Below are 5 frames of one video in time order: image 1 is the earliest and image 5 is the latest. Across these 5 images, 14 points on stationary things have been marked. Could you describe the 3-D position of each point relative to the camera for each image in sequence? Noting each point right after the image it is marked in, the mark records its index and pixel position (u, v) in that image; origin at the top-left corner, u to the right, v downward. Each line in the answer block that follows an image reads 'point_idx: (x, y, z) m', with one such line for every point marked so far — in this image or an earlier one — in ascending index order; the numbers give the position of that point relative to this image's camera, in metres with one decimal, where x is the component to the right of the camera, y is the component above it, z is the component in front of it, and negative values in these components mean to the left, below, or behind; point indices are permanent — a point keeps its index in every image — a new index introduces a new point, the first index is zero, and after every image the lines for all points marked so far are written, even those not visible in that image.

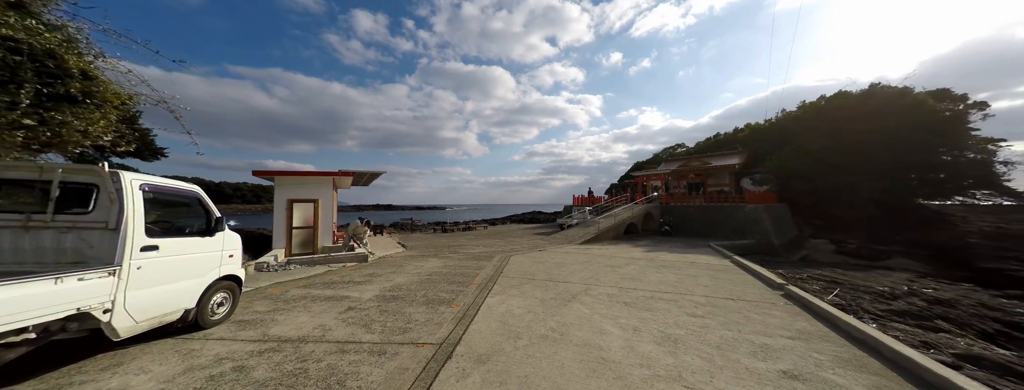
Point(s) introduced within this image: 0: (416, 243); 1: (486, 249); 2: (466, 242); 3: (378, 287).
0: (-5.0, -2.5, +15.7) m
1: (-1.2, -2.4, +13.4) m
2: (-2.6, -2.6, +16.6) m
3: (-2.6, -1.8, +5.8) m
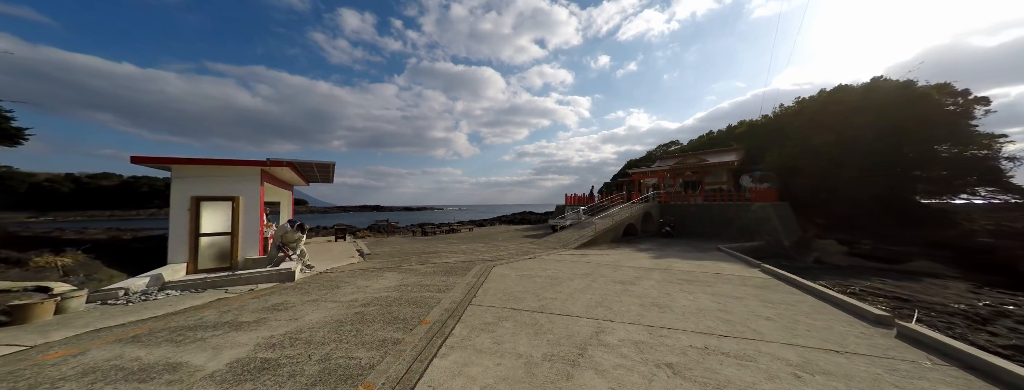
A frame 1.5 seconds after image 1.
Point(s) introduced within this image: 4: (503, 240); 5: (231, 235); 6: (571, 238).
0: (-5.7, -2.4, +13.4) m
1: (-1.8, -2.3, +11.2) m
2: (-3.2, -2.5, +14.4) m
3: (-3.0, -1.7, +3.5) m
4: (-0.5, -2.6, +17.4) m
5: (-7.2, -1.0, +7.6) m
6: (+3.2, -2.3, +16.3) m
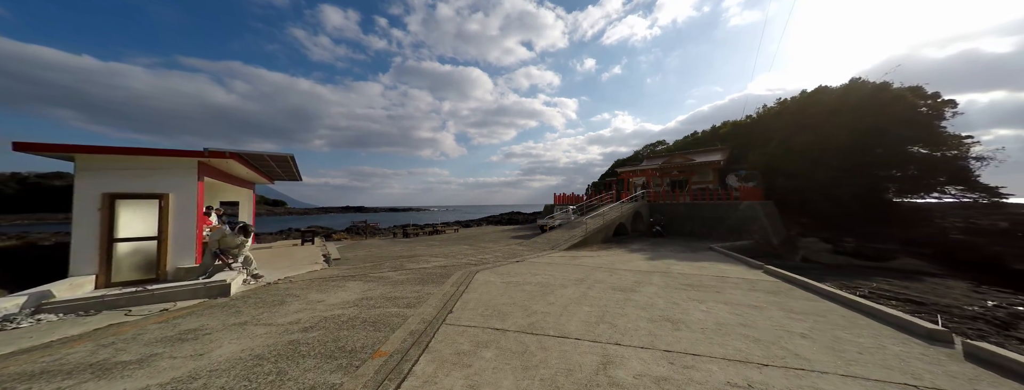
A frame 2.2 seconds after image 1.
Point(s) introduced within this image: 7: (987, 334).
0: (-6.3, -2.4, +12.2) m
1: (-2.3, -2.2, +10.1) m
2: (-3.9, -2.4, +13.3) m
3: (-3.2, -1.6, +2.5) m
4: (-1.3, -2.6, +16.5) m
5: (-7.5, -0.9, +6.3) m
6: (+2.5, -2.3, +15.5) m
7: (+8.5, -2.5, +5.3) m
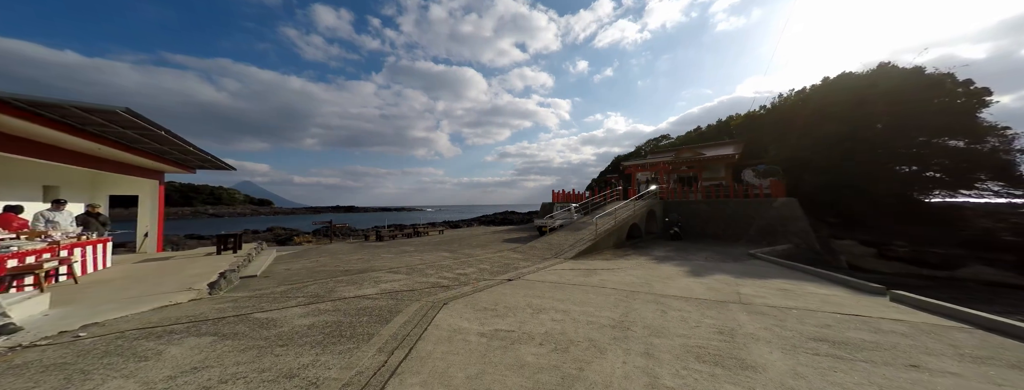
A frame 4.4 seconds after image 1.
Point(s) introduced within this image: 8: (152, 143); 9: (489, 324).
0: (-6.5, -2.1, +9.0) m
1: (-2.5, -2.0, +7.0) m
2: (-4.2, -2.2, +10.1) m
3: (-3.2, -1.3, -0.7) m
4: (-1.6, -2.3, +13.3) m
5: (-7.7, -0.7, +3.1) m
6: (+2.2, -2.0, +12.4) m
7: (+8.3, -2.2, +2.3) m
8: (-8.3, +1.1, +7.1) m
9: (-0.3, -1.8, +4.1) m
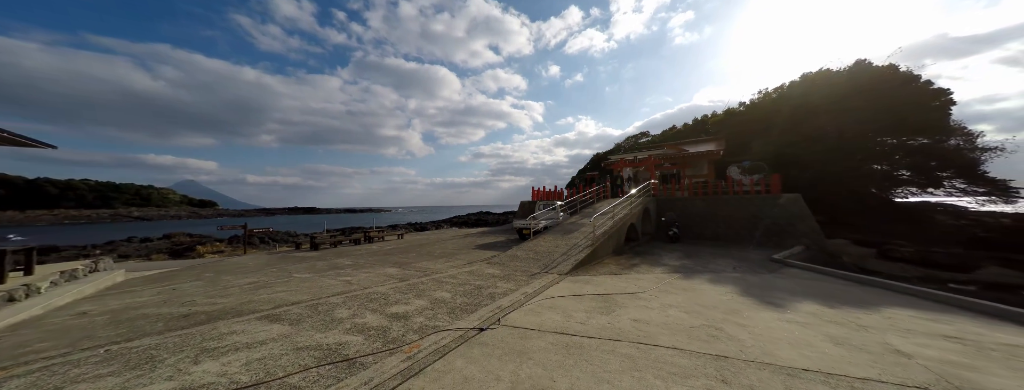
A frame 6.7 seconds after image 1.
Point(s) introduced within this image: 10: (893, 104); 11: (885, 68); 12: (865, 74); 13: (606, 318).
0: (-7.0, -1.9, +5.3) m
1: (-2.8, -1.7, +3.7) m
2: (-4.8, -2.0, +6.6) m
3: (-2.9, -1.1, -4.0) m
4: (-2.5, -2.1, +10.1) m
5: (-7.7, -0.5, -0.6) m
6: (+1.4, -1.8, +9.5) m
7: (+8.4, -1.9, 0.0) m
8: (-8.6, +1.3, +3.3) m
9: (-0.4, -1.5, +1.0) m
10: (+25.3, +6.2, +19.2) m
11: (+26.7, +9.2, +20.3) m
12: (+25.7, +8.6, +20.4) m
13: (+1.4, -1.8, +4.5) m
